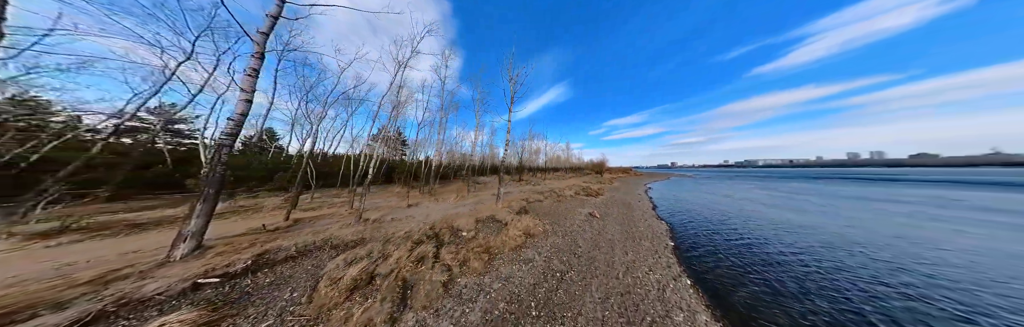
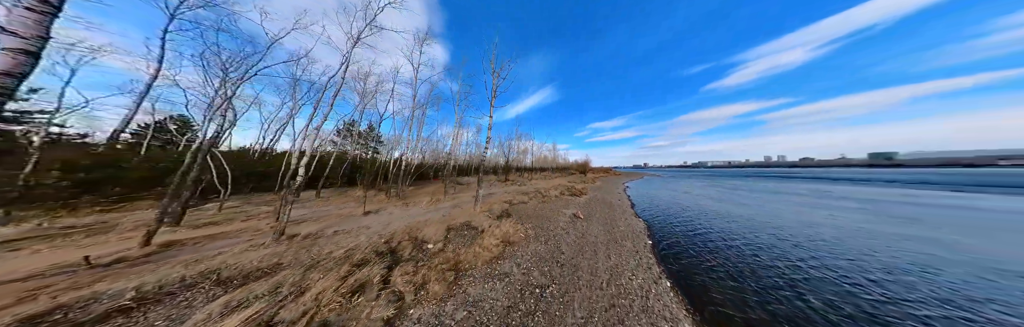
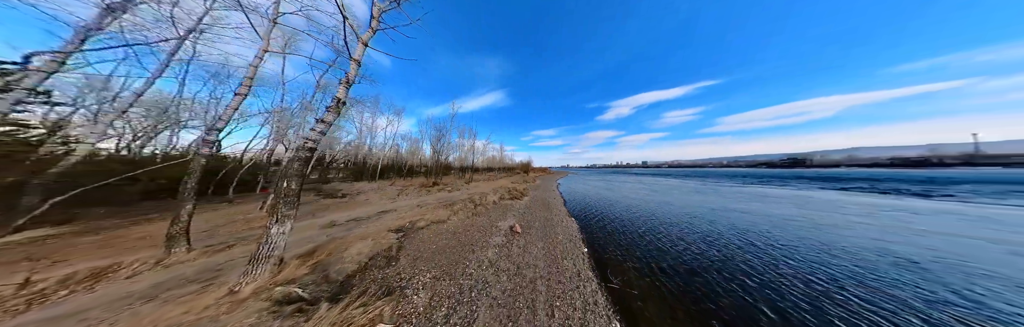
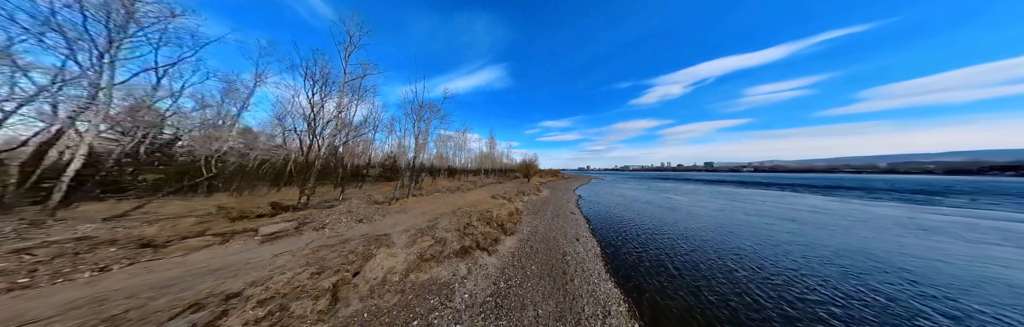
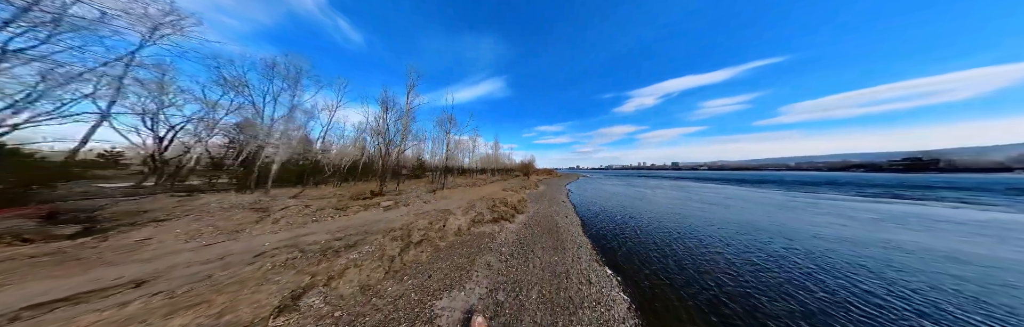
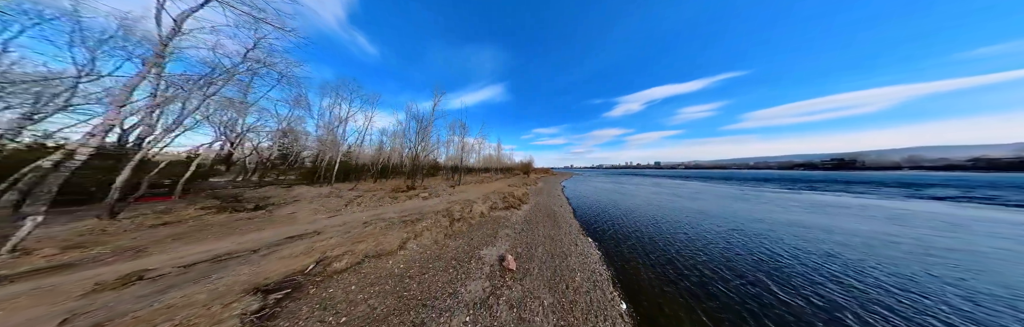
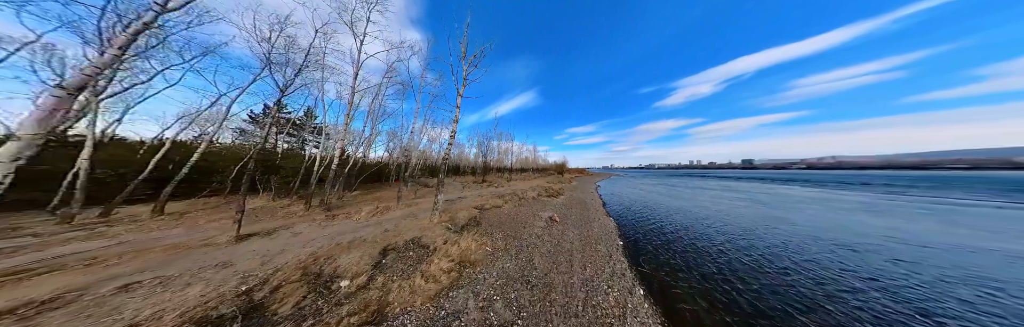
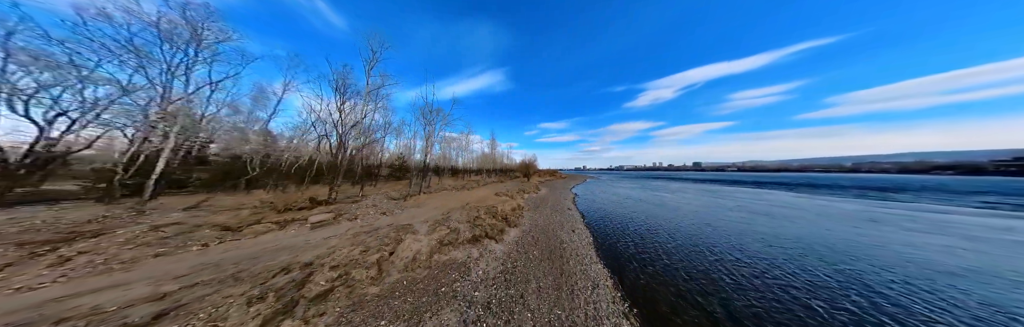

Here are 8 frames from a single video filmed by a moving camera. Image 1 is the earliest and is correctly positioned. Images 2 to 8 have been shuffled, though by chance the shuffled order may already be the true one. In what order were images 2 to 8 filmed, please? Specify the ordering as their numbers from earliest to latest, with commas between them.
2, 7, 3, 6, 5, 8, 4
